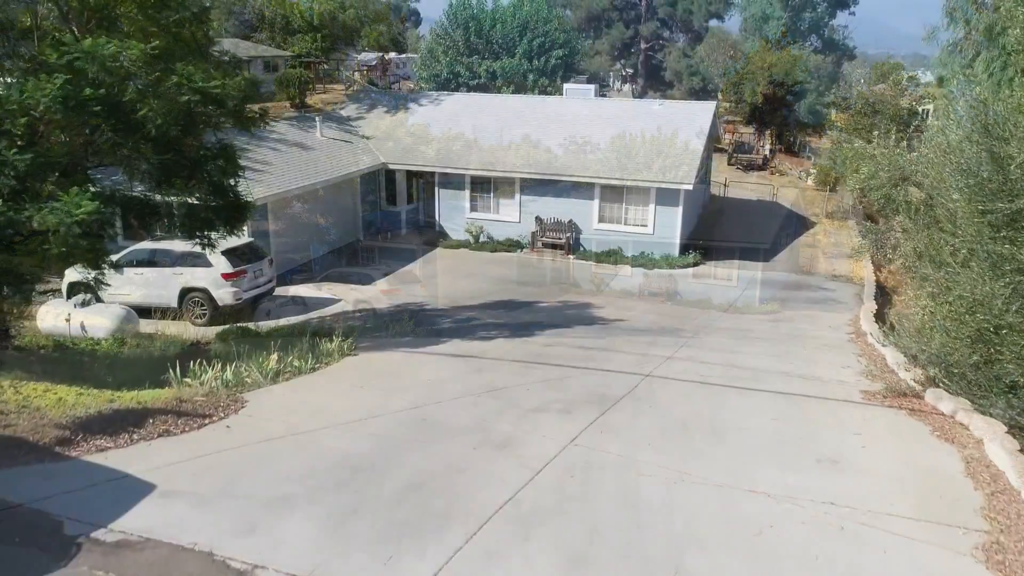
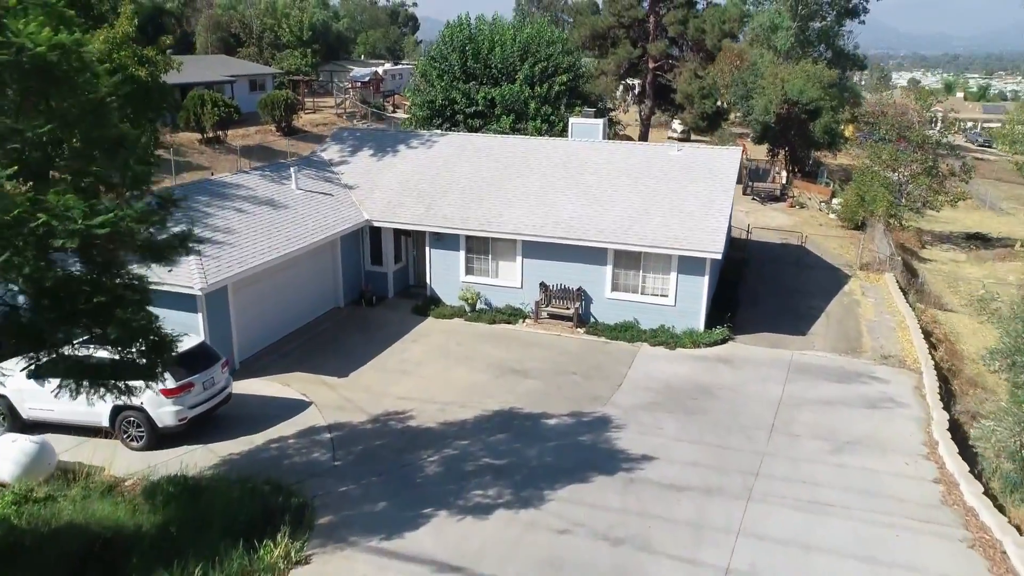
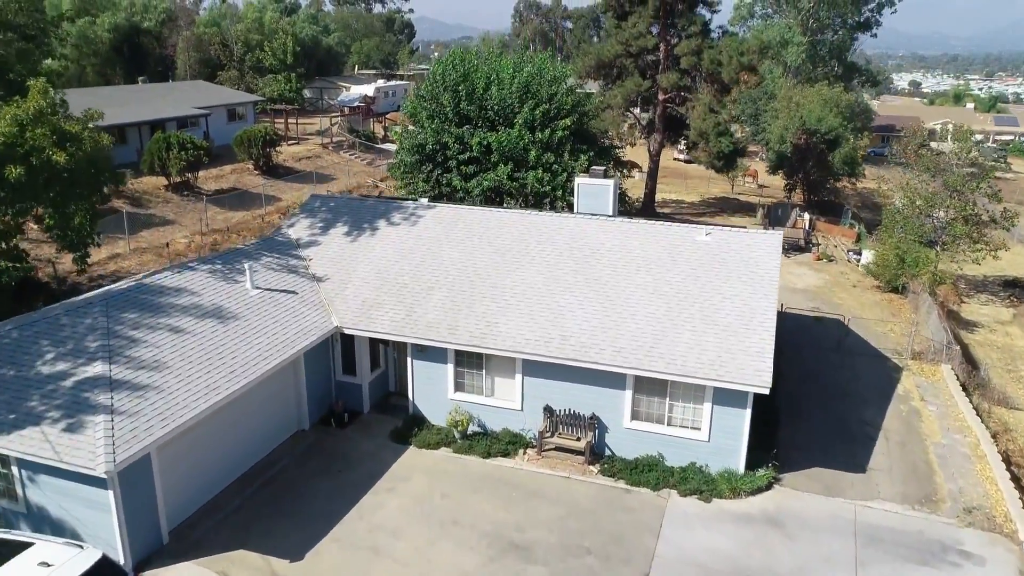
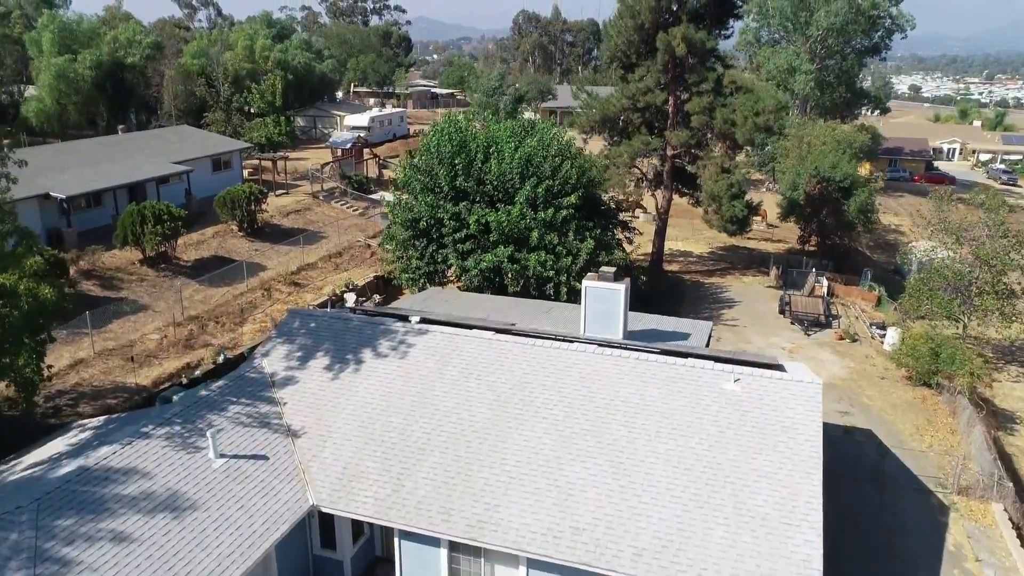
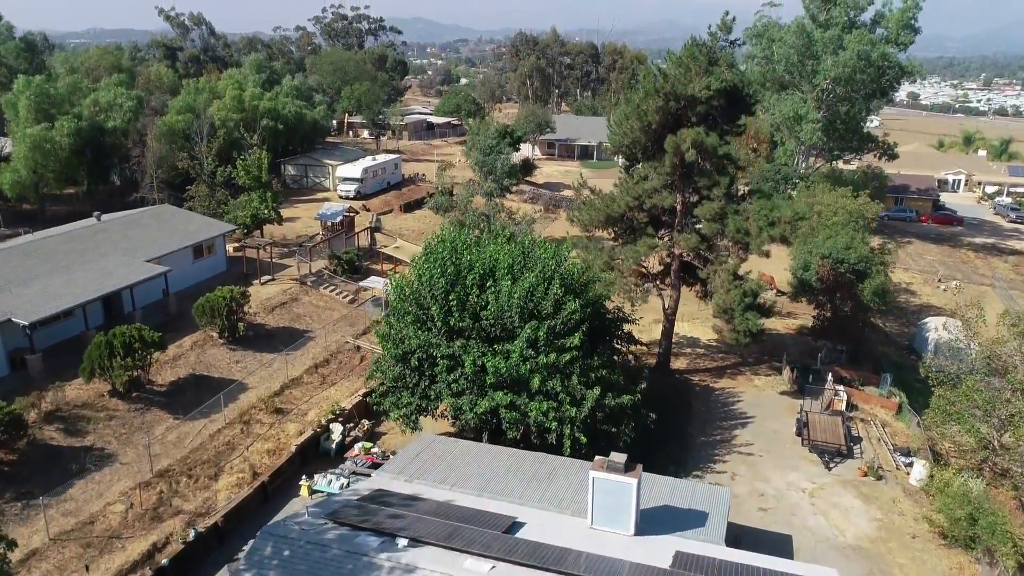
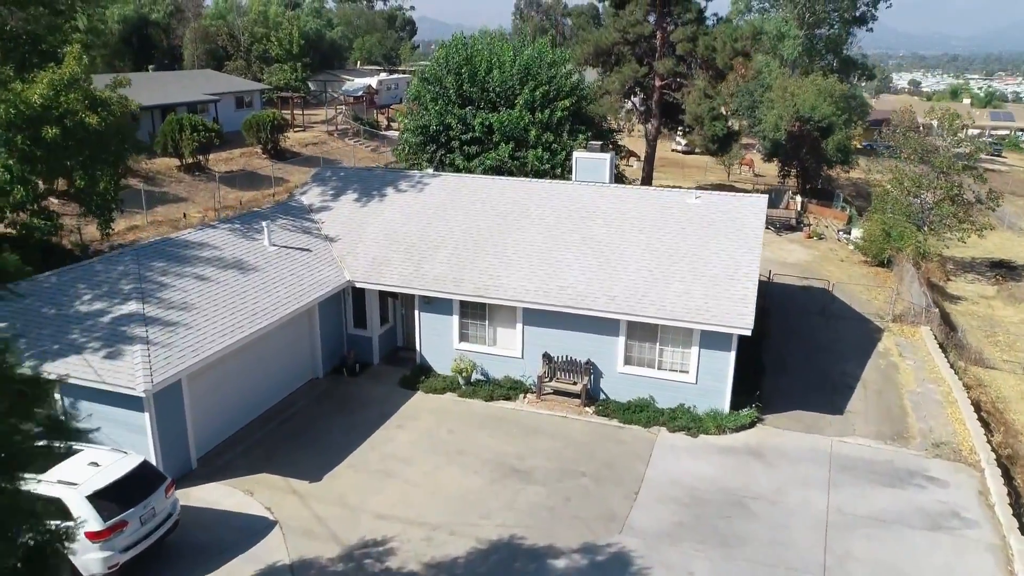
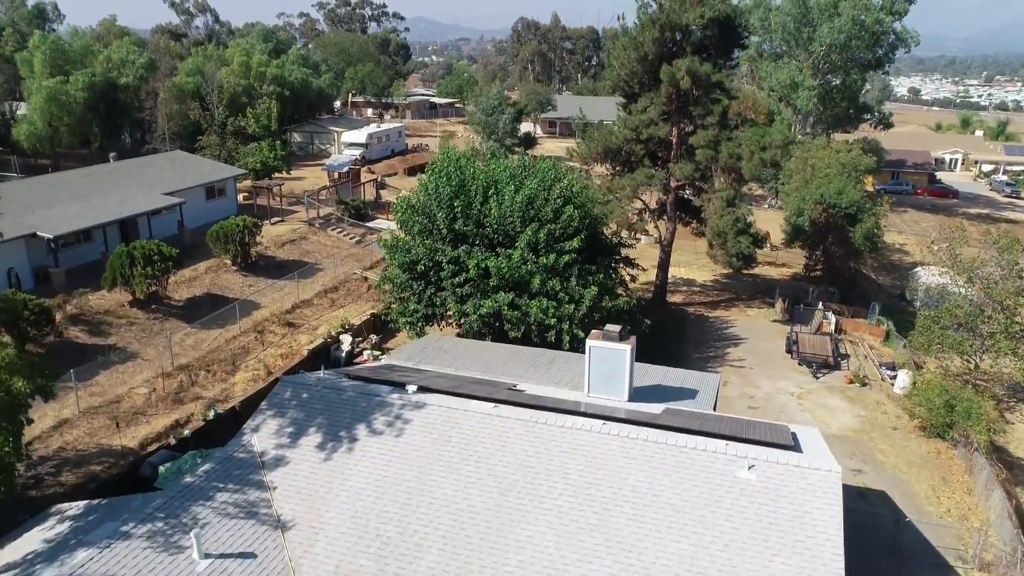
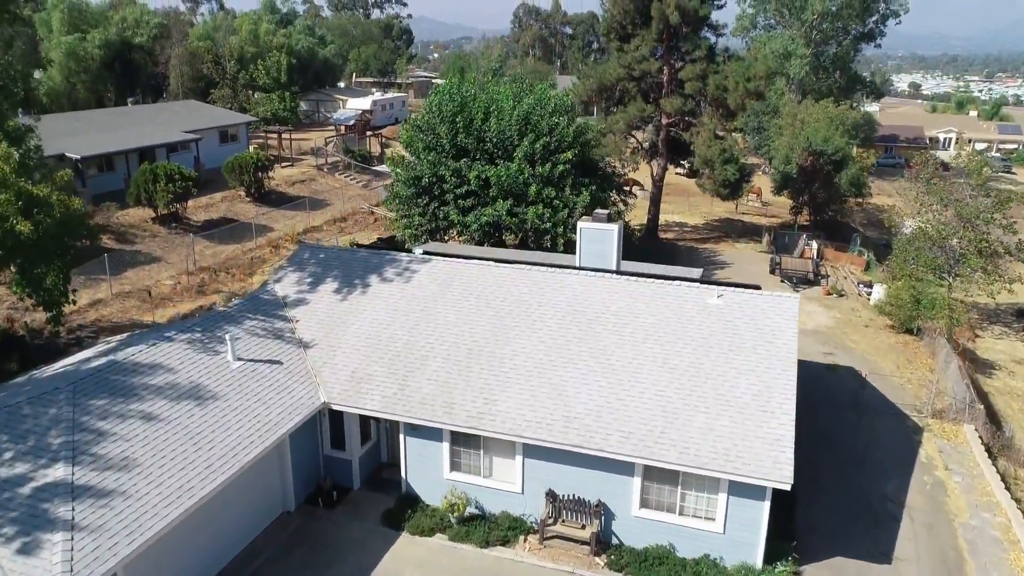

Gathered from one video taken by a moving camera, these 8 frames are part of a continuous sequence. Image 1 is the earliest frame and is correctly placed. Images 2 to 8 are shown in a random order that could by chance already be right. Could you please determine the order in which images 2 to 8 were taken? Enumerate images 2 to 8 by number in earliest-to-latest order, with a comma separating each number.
2, 6, 3, 8, 4, 7, 5
